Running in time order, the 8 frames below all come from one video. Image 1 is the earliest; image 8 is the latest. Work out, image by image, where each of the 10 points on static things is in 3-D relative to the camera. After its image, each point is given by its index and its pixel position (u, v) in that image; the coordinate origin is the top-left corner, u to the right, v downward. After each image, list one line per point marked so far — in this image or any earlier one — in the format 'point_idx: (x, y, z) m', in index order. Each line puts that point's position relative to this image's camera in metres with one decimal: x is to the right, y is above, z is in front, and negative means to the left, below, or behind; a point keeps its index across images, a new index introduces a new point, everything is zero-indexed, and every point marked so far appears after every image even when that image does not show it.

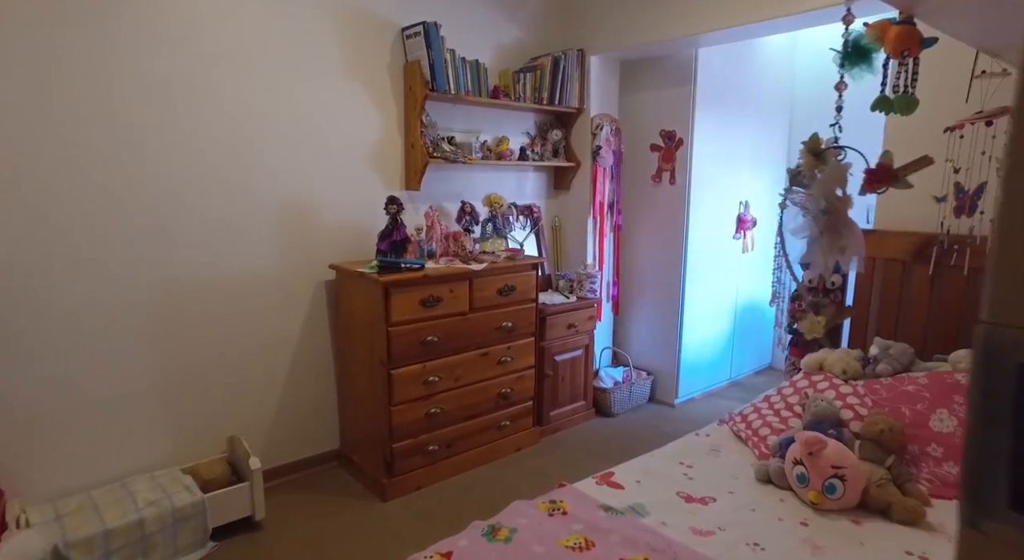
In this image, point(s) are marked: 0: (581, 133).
0: (+0.4, +0.8, +3.4) m
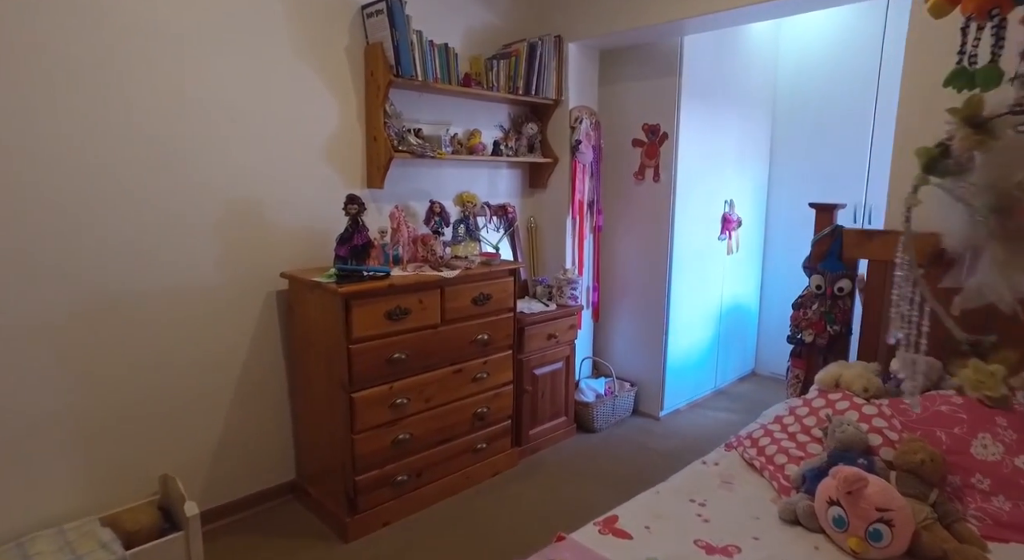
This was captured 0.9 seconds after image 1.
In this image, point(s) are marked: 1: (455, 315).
0: (+0.2, +0.8, +3.1) m
1: (-0.2, -0.1, +2.4) m
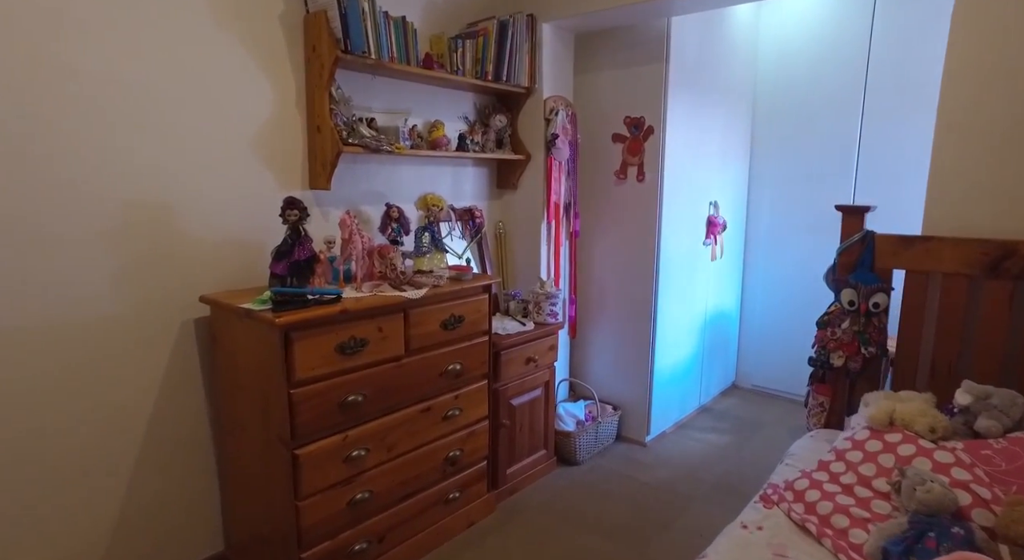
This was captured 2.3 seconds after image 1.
0: (+0.1, +0.8, +2.8) m
1: (-0.3, -0.2, +2.0) m
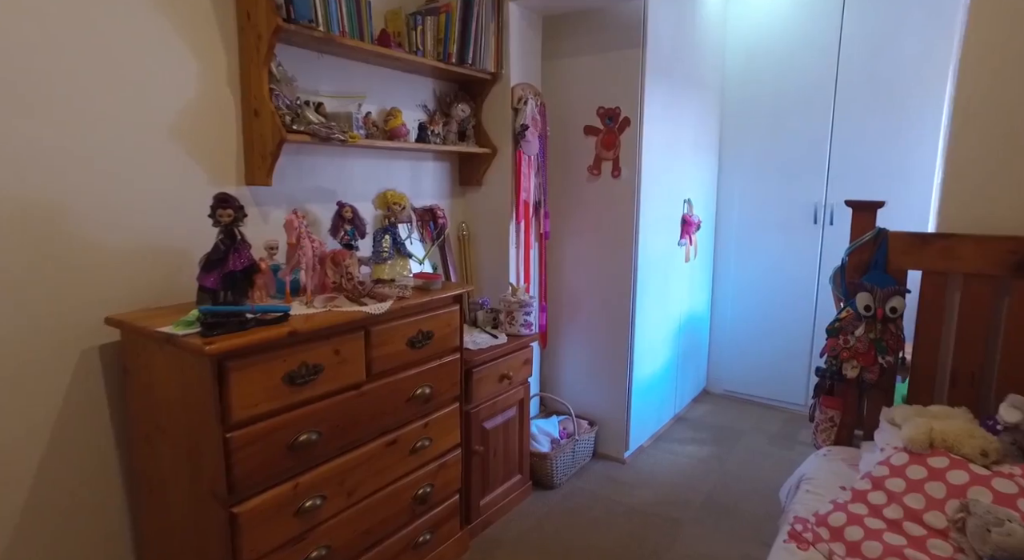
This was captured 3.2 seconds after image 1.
0: (-0.1, +0.7, +2.5) m
1: (-0.4, -0.2, +1.7) m
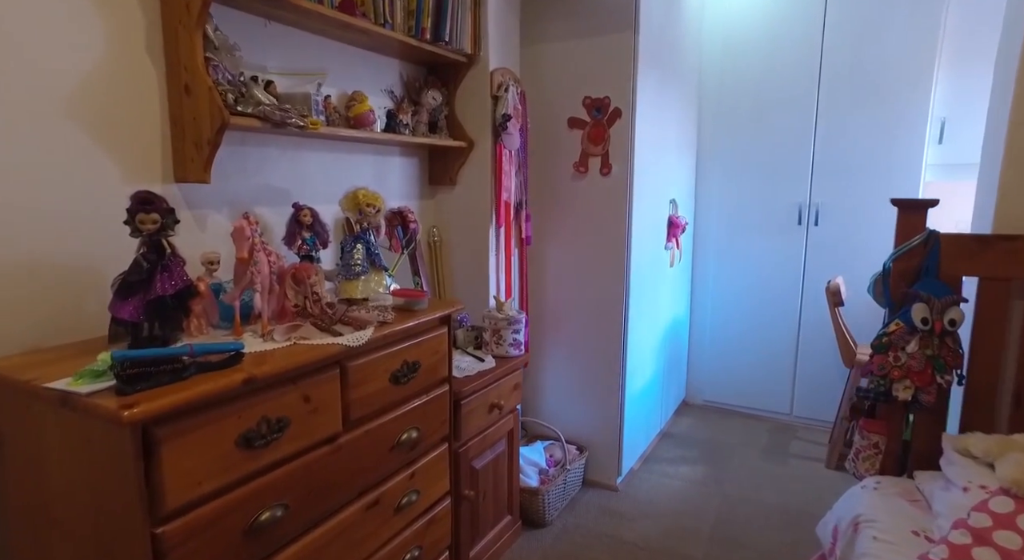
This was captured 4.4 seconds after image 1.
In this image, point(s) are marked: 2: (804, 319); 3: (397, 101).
0: (-0.2, +0.7, +2.2) m
1: (-0.3, -0.3, +1.3) m
2: (+1.6, -0.2, +3.1) m
3: (-0.4, +0.6, +2.0) m
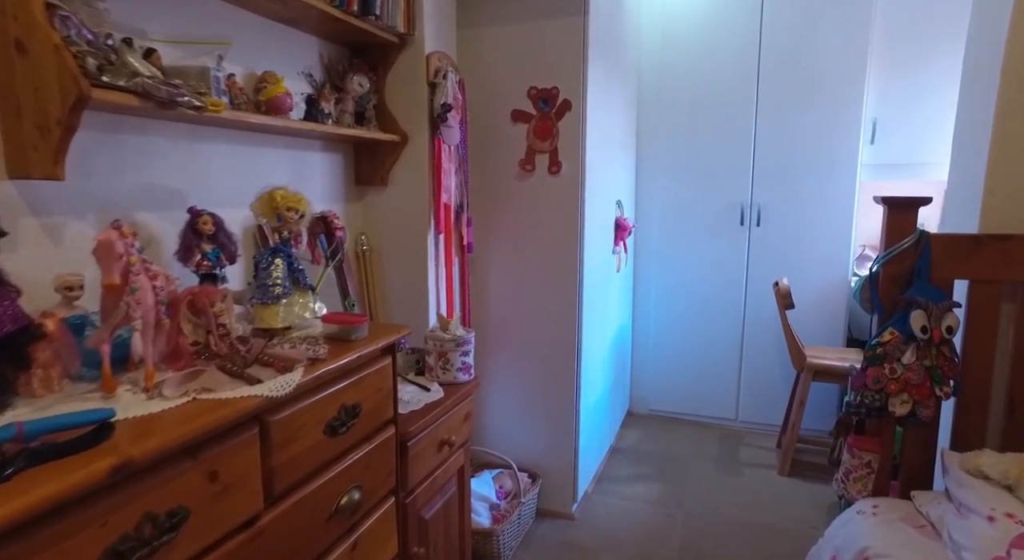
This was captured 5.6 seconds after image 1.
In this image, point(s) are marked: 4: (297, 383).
0: (-0.4, +0.6, +1.9) m
1: (-0.4, -0.3, +1.0) m
2: (+1.2, -0.2, +3.1) m
3: (-0.6, +0.6, +1.7) m
4: (-0.4, -0.2, +1.0) m
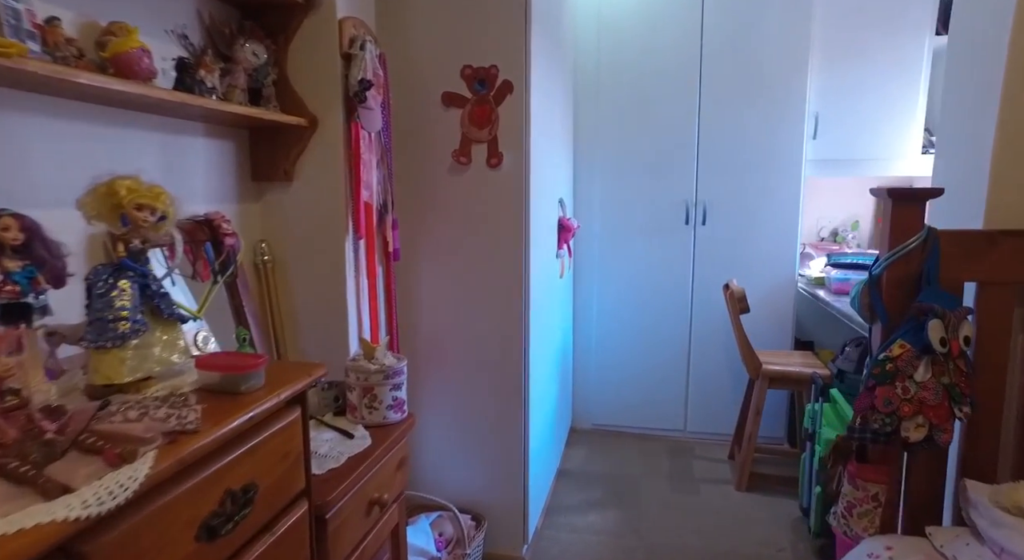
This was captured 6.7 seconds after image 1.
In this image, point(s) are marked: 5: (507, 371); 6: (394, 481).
0: (-0.5, +0.6, +1.5) m
1: (-0.4, -0.4, +0.7) m
2: (+0.9, -0.2, +2.9) m
3: (-0.7, +0.5, +1.3) m
4: (-0.4, -0.2, +0.6) m
5: (0.0, -0.3, +1.9) m
6: (-0.3, -0.5, +1.4) m
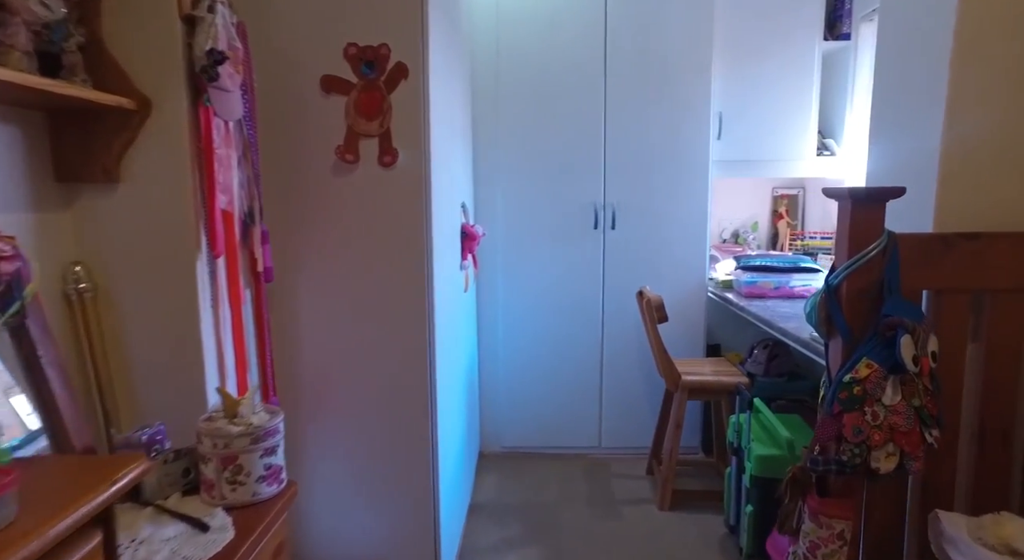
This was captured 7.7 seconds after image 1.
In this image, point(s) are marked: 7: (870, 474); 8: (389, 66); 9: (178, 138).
0: (-0.7, +0.5, +1.1) m
1: (-0.4, -0.4, +0.3) m
2: (+0.4, -0.3, +2.8) m
3: (-0.9, +0.4, +0.9) m
4: (-0.4, -0.3, +0.3) m
5: (-0.3, -0.3, +1.6) m
6: (-0.4, -0.5, +1.1) m
7: (+0.7, -0.4, +1.1) m
8: (-0.3, +0.5, +1.5) m
9: (-0.7, +0.3, +1.2) m
